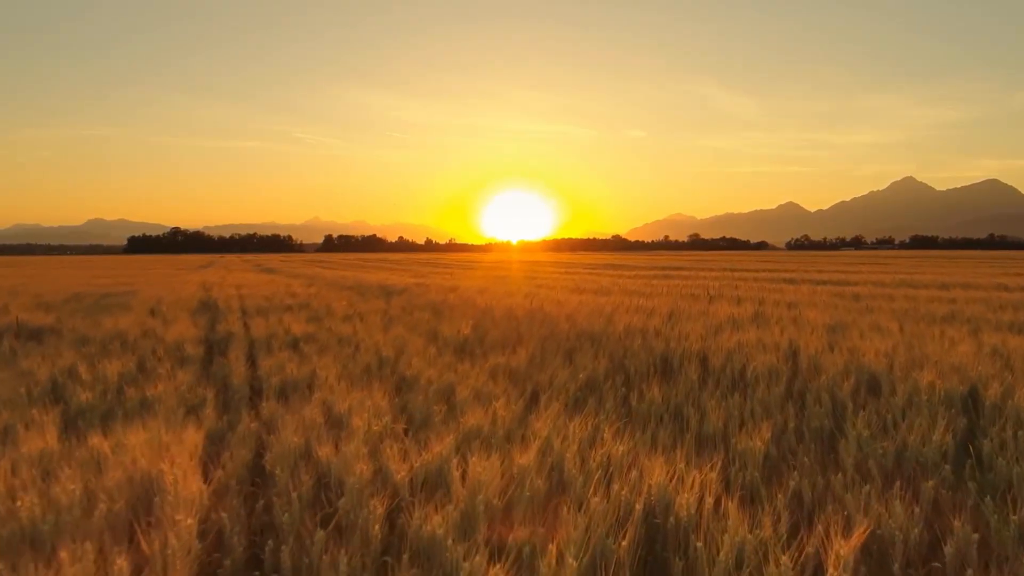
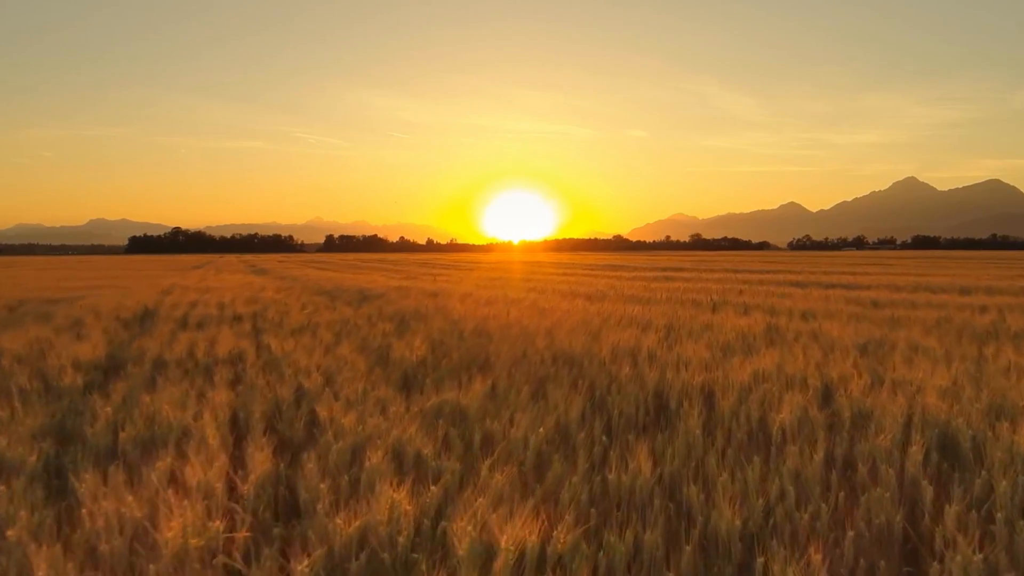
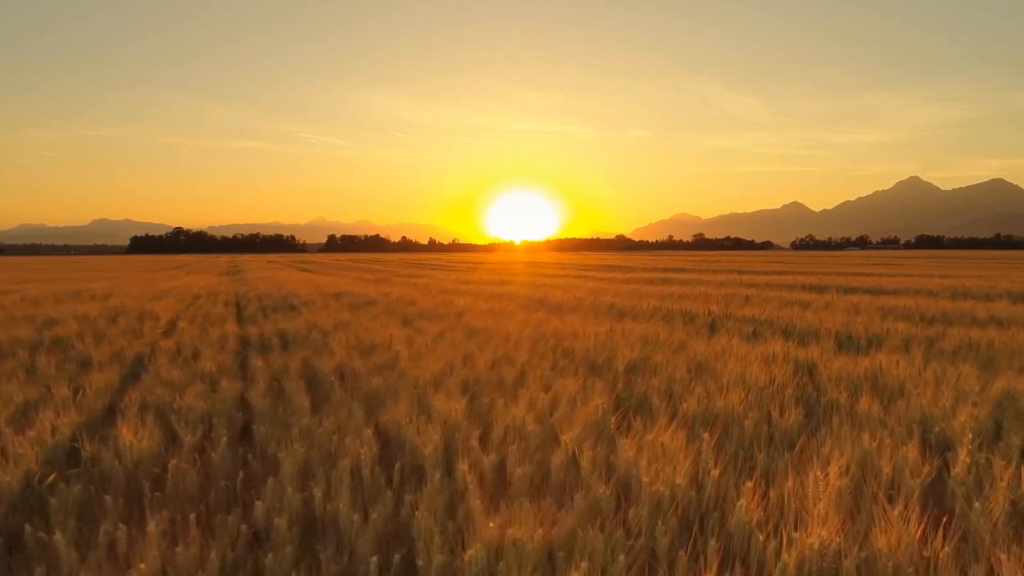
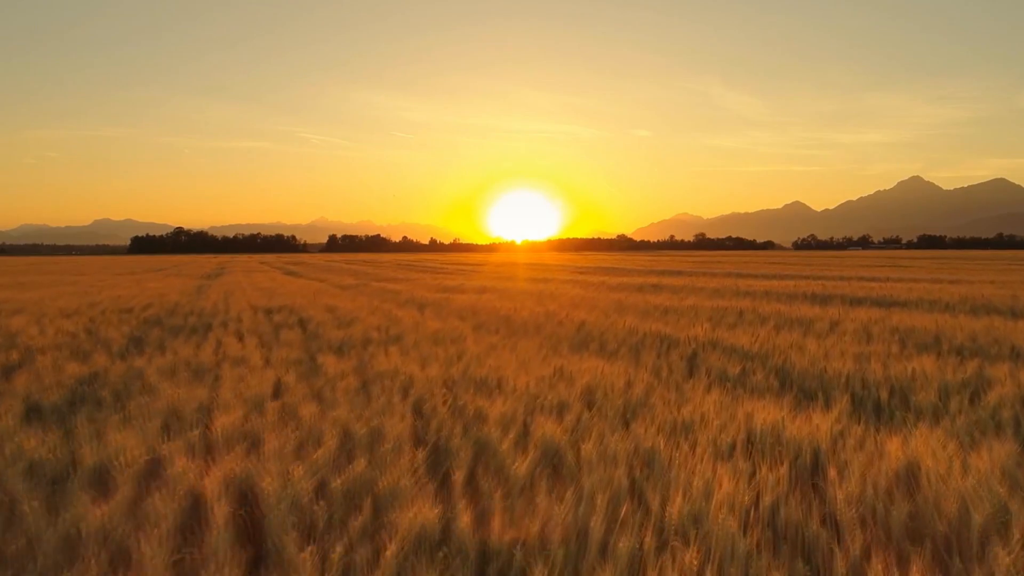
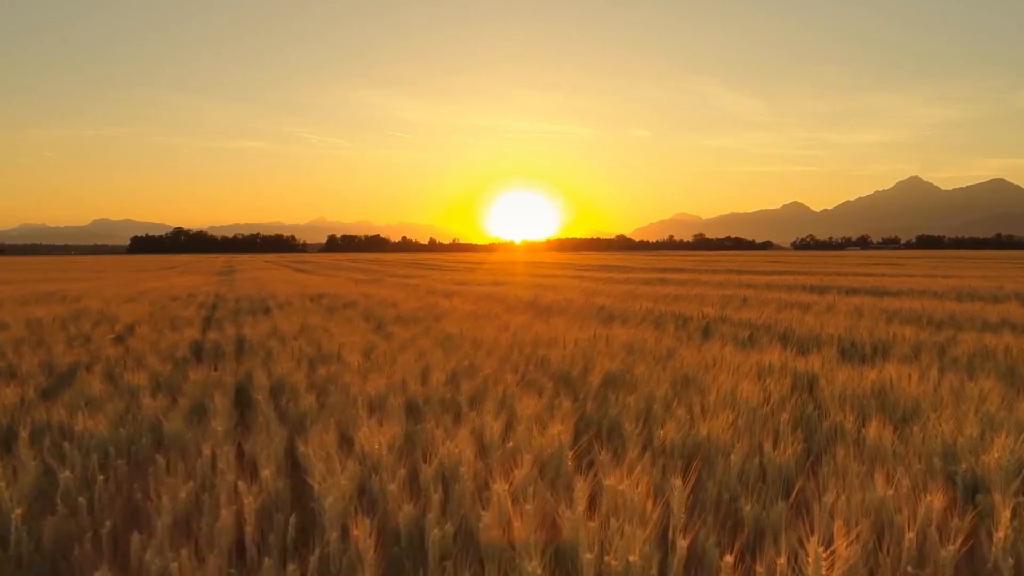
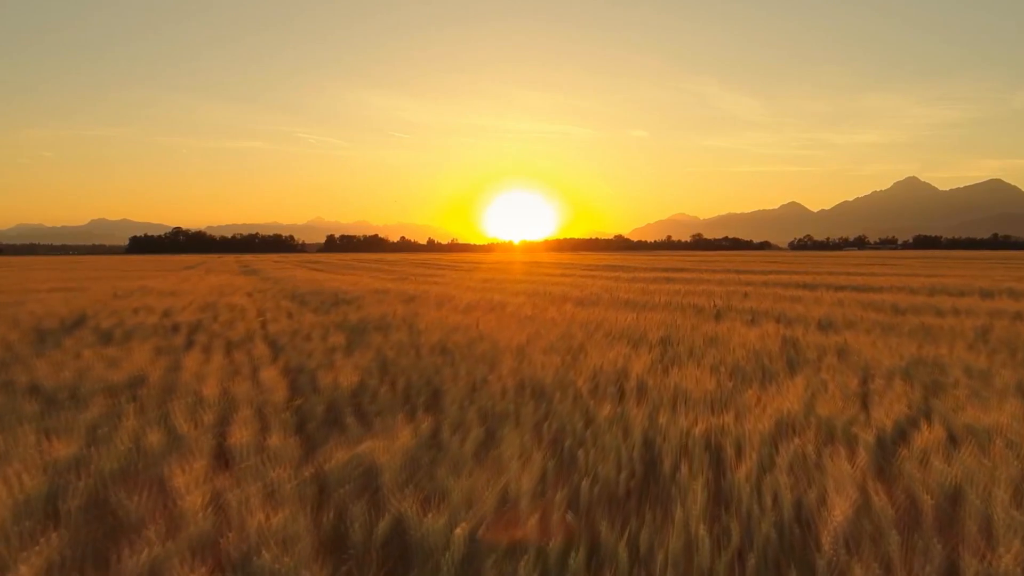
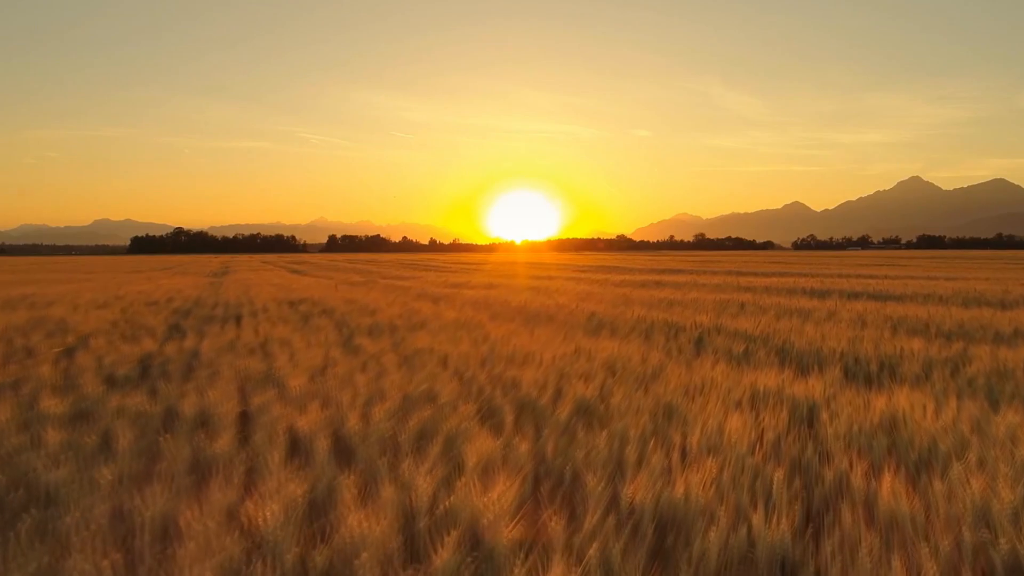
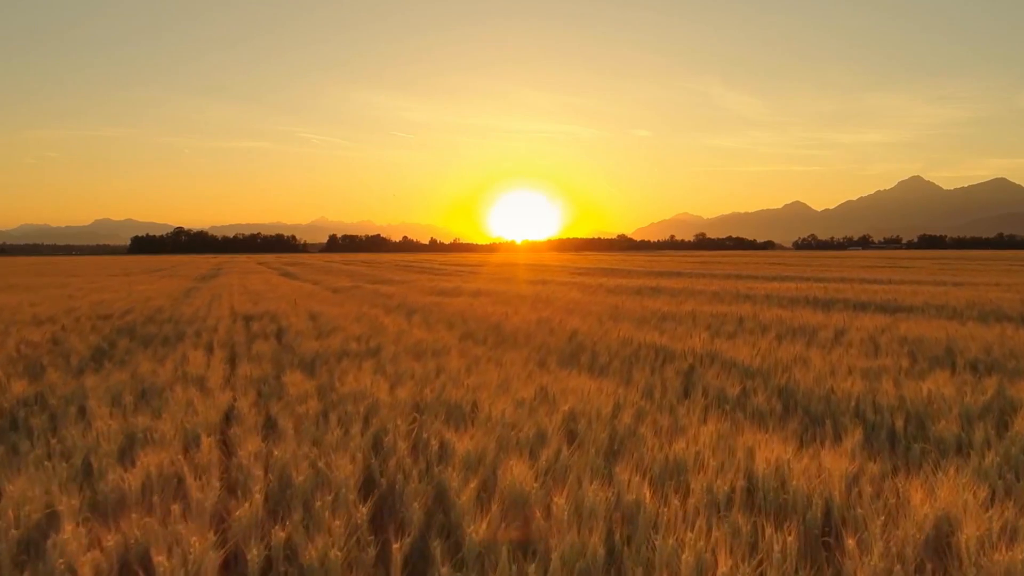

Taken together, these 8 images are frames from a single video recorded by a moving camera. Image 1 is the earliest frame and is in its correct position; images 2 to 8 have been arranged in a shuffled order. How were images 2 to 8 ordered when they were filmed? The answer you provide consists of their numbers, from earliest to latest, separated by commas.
2, 6, 3, 5, 7, 4, 8
